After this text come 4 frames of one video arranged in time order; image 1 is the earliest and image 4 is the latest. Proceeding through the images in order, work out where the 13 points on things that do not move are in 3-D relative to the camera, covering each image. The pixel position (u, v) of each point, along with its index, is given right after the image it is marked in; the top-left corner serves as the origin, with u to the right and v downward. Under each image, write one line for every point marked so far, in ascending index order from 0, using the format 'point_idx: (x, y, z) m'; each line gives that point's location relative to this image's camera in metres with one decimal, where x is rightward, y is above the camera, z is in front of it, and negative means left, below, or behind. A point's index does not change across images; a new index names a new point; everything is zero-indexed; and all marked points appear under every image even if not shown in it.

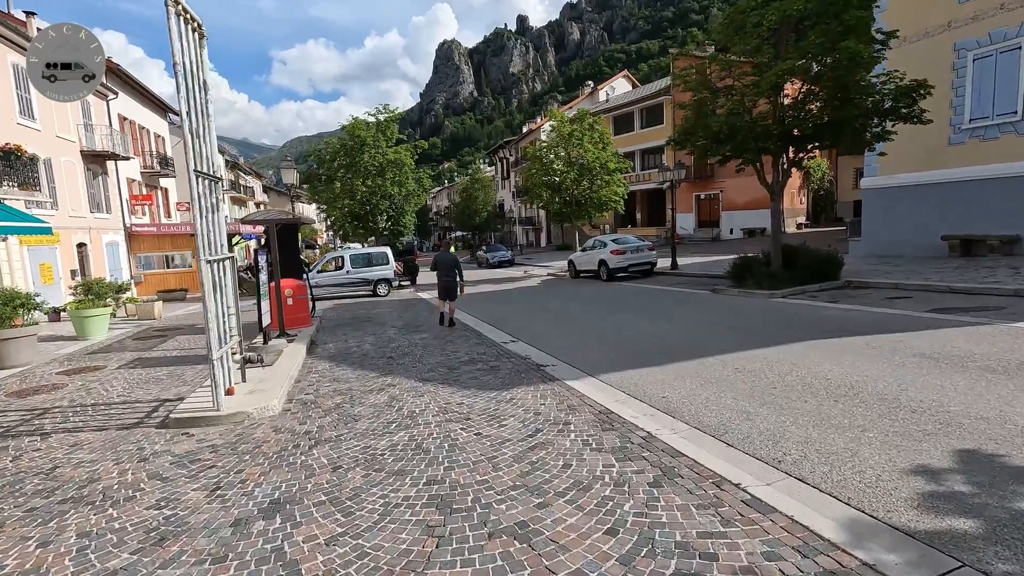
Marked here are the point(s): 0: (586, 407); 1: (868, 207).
0: (+0.7, -1.2, +5.4) m
1: (+12.4, +2.8, +18.5) m
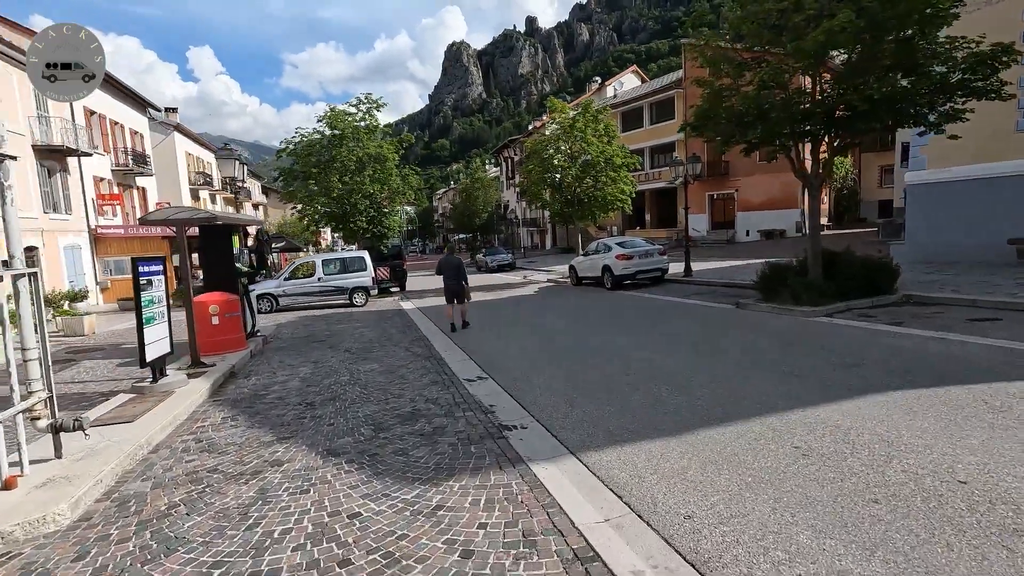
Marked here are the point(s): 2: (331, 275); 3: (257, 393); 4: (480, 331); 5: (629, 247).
0: (+0.2, -1.5, +3.1) m
1: (+12.1, +2.5, +16.1) m
2: (-6.0, +0.4, +17.6) m
3: (-3.4, -1.4, +7.1) m
4: (-0.7, -0.9, +11.5) m
5: (+3.8, +1.3, +17.5) m
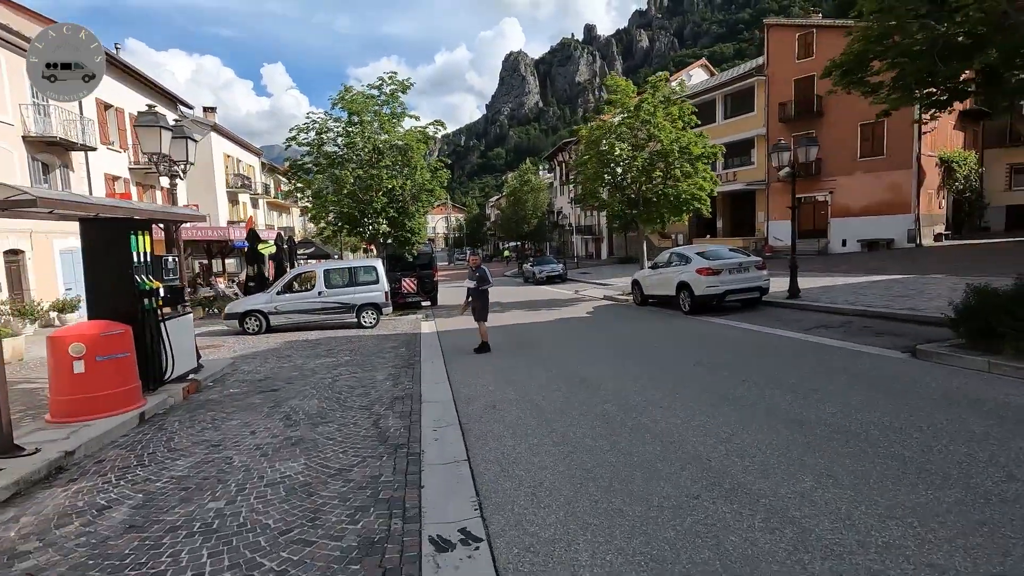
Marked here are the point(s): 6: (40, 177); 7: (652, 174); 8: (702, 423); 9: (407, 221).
0: (0.0, -1.8, -0.8) m
1: (+13.1, +1.8, +11.0) m
2: (-4.7, 0.0, +14.2) m
3: (-3.3, -1.7, +3.6) m
4: (-0.1, -1.3, +7.6) m
5: (+5.0, +0.7, +13.2) m
6: (-16.4, +3.9, +18.6) m
7: (+4.7, +3.9, +17.9) m
8: (+1.8, -1.3, +5.1) m
9: (-3.4, +2.3, +17.6) m
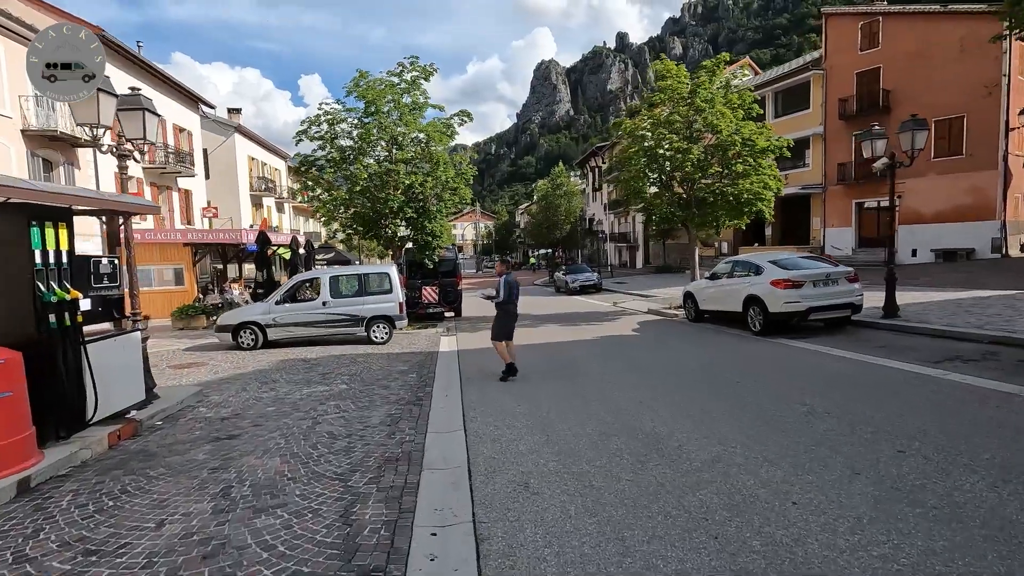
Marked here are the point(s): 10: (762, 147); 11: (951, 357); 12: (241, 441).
0: (-0.1, -1.8, -2.9) m
1: (+13.7, +1.4, +8.2) m
2: (-4.0, -0.2, +12.4) m
3: (-3.1, -1.8, +1.7) m
4: (+0.3, -1.5, +5.5) m
5: (+5.8, +0.4, +10.9) m
6: (-15.3, +3.7, +17.4) m
7: (+5.7, +3.5, +15.7) m
8: (+2.1, -1.5, +3.0) m
9: (-2.5, +2.0, +15.7) m
10: (+7.3, +4.1, +15.7) m
11: (+6.4, -1.0, +7.8) m
12: (-2.8, -1.6, +5.6) m
